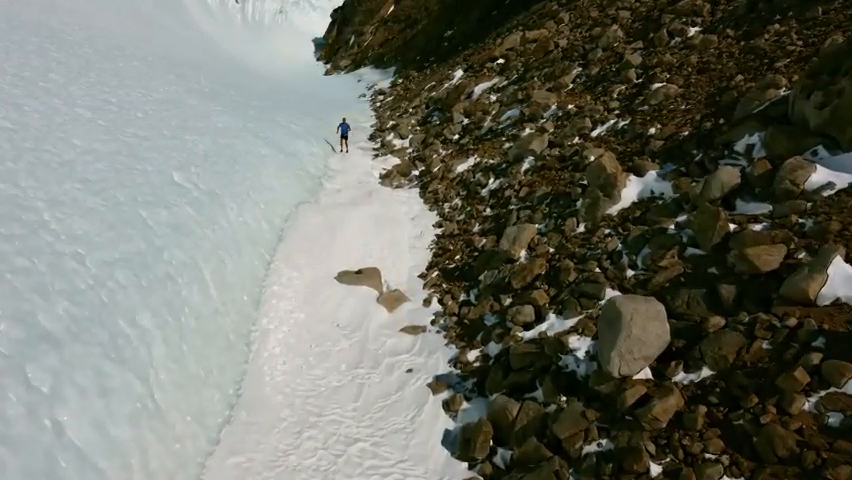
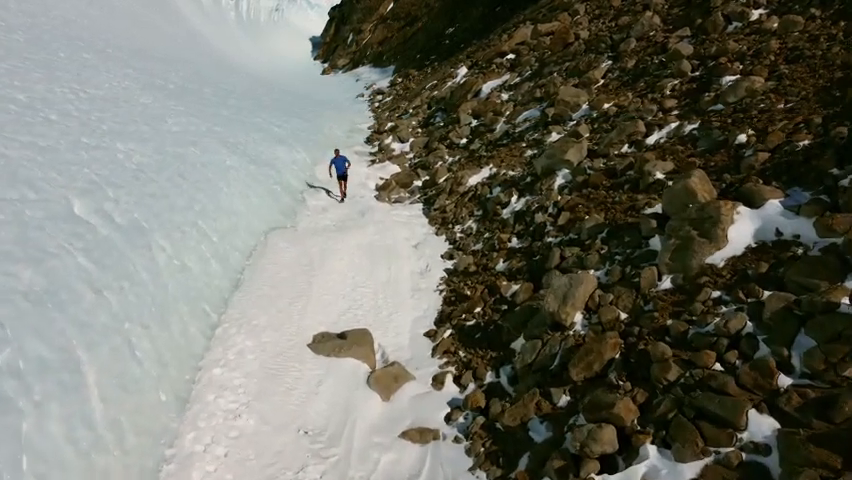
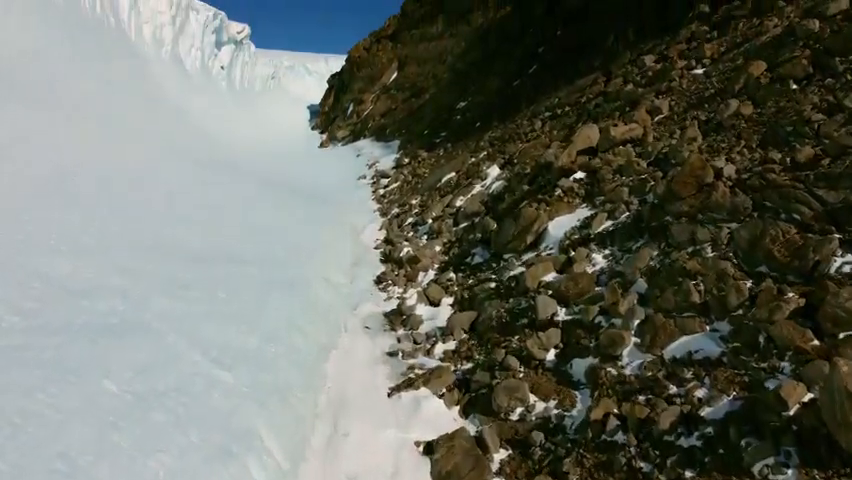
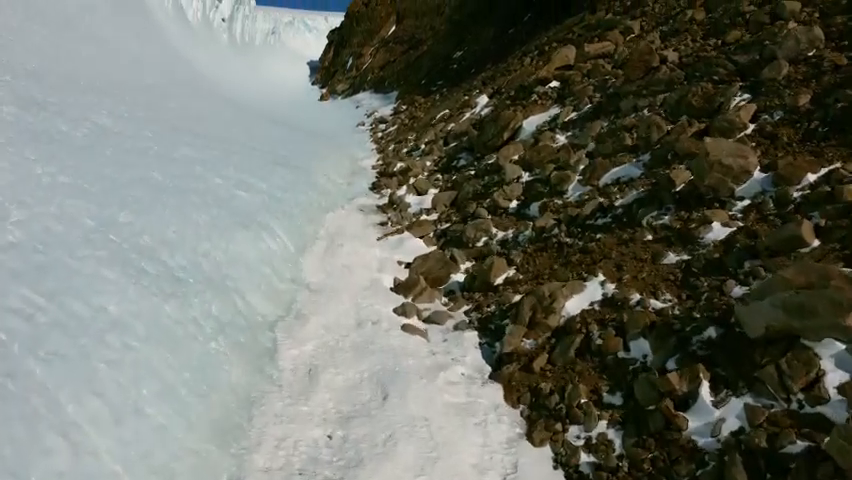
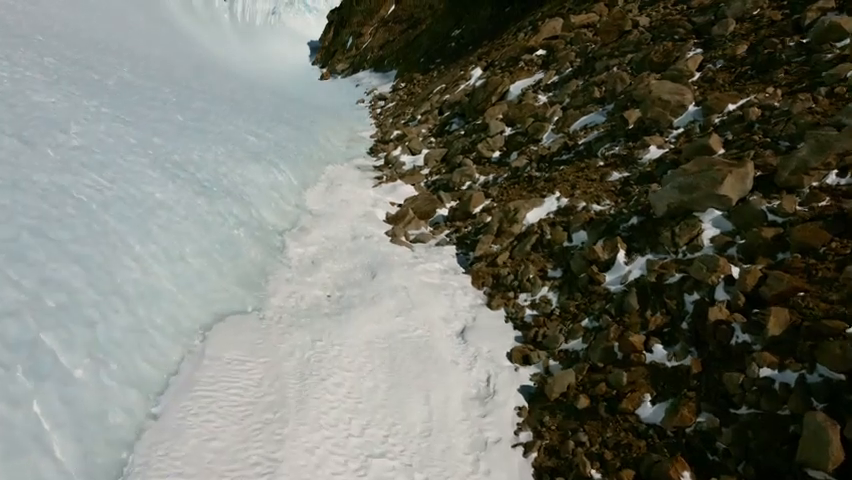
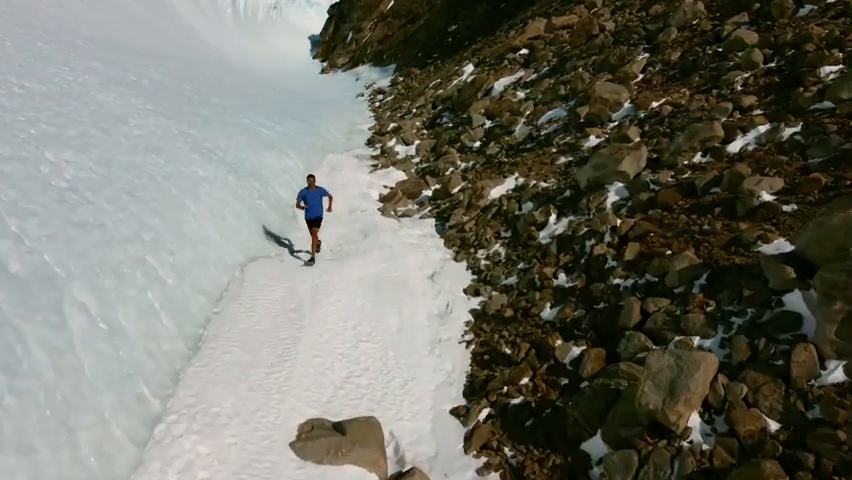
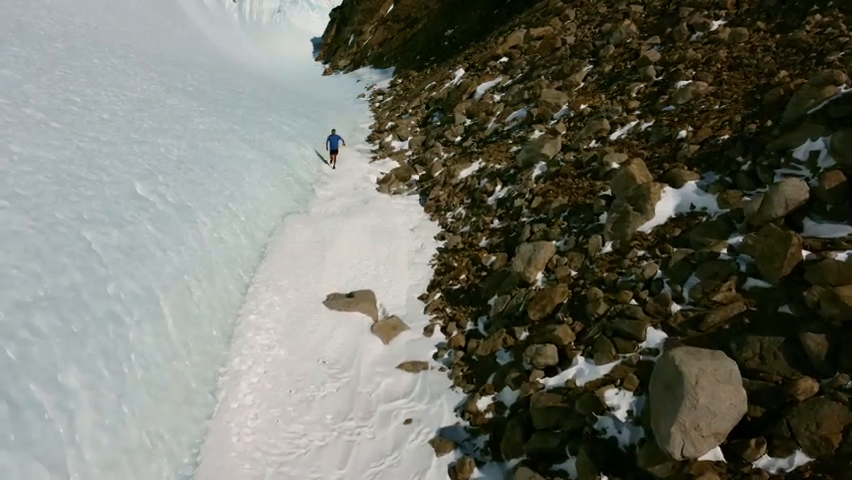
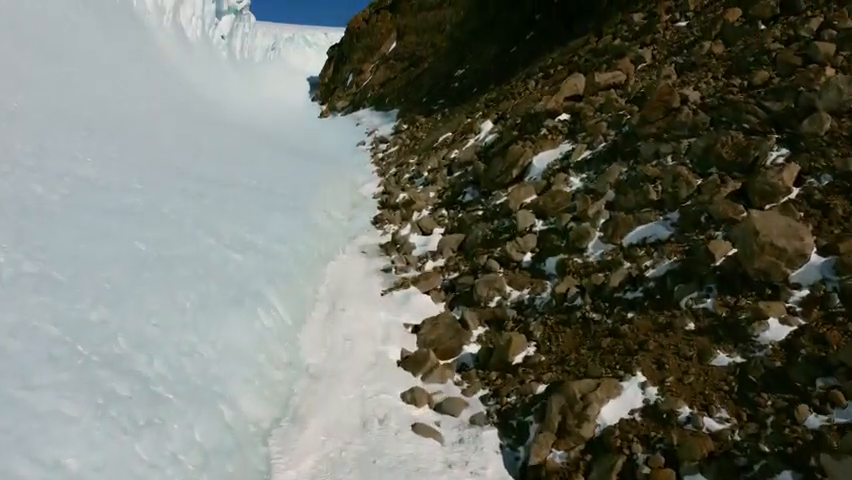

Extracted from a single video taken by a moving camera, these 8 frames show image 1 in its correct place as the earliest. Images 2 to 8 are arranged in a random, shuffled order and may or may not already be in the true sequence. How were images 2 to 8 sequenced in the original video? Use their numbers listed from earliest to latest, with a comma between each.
7, 2, 6, 5, 4, 8, 3
